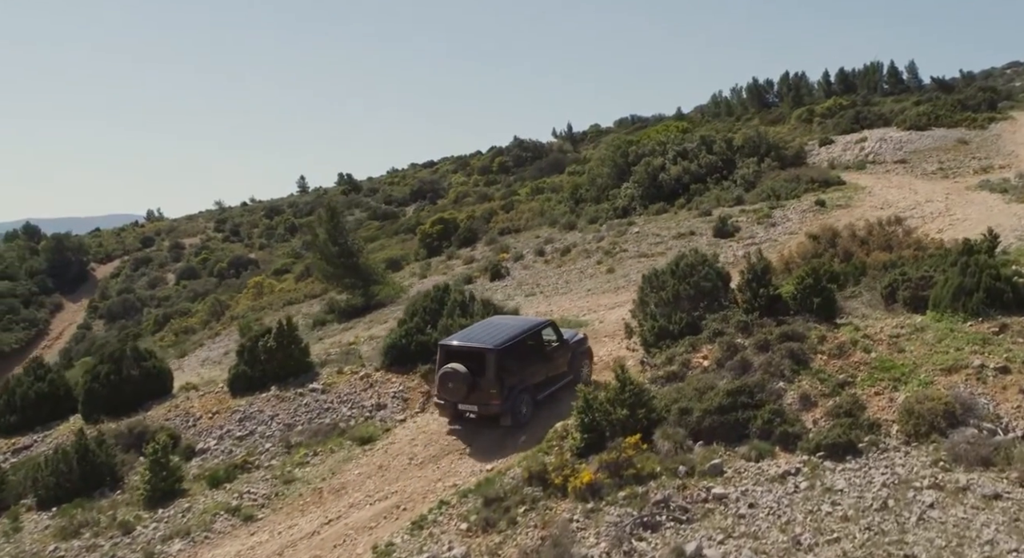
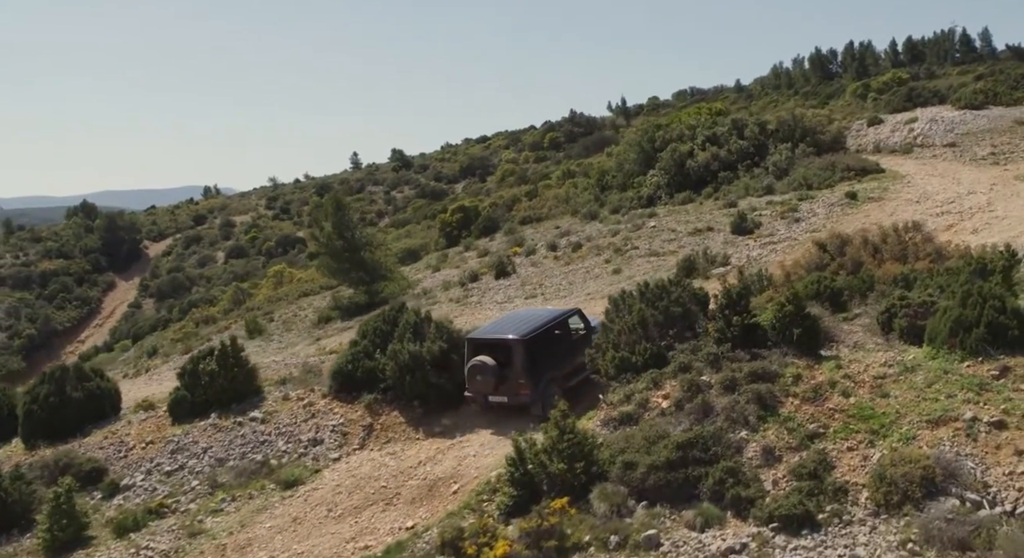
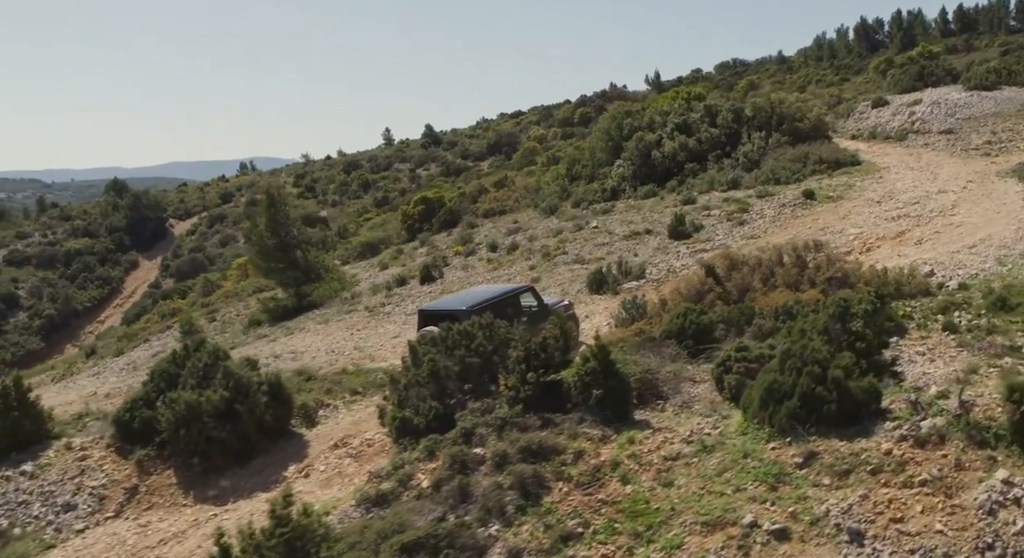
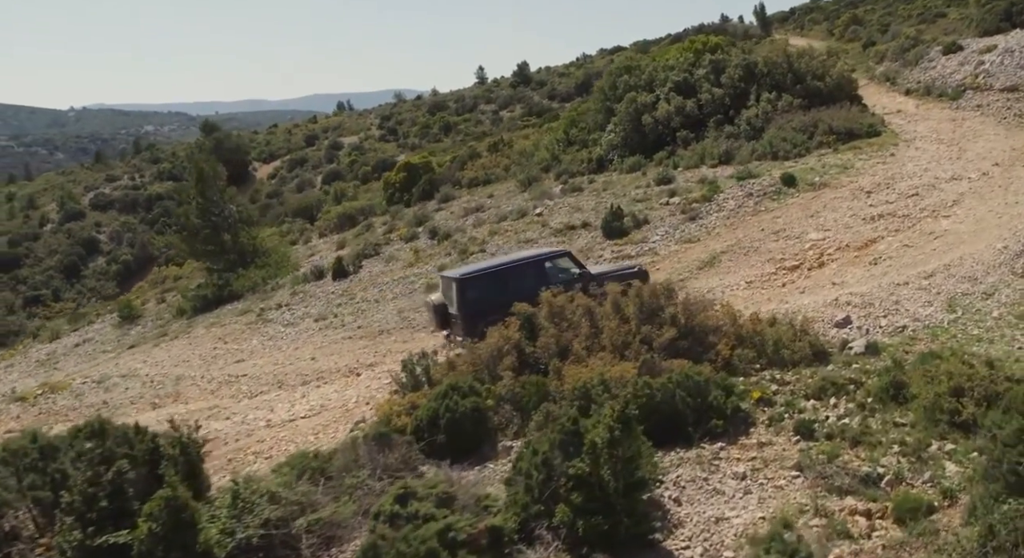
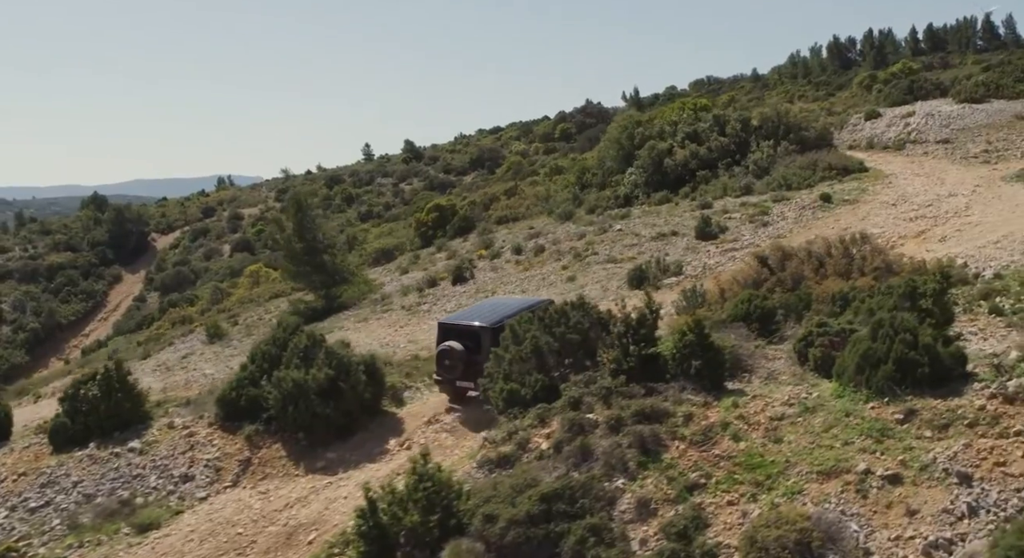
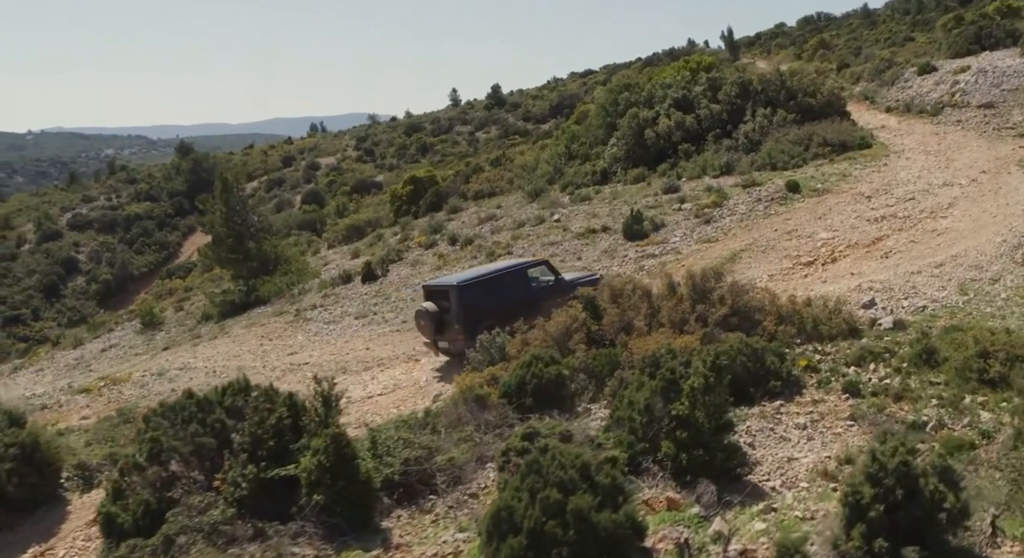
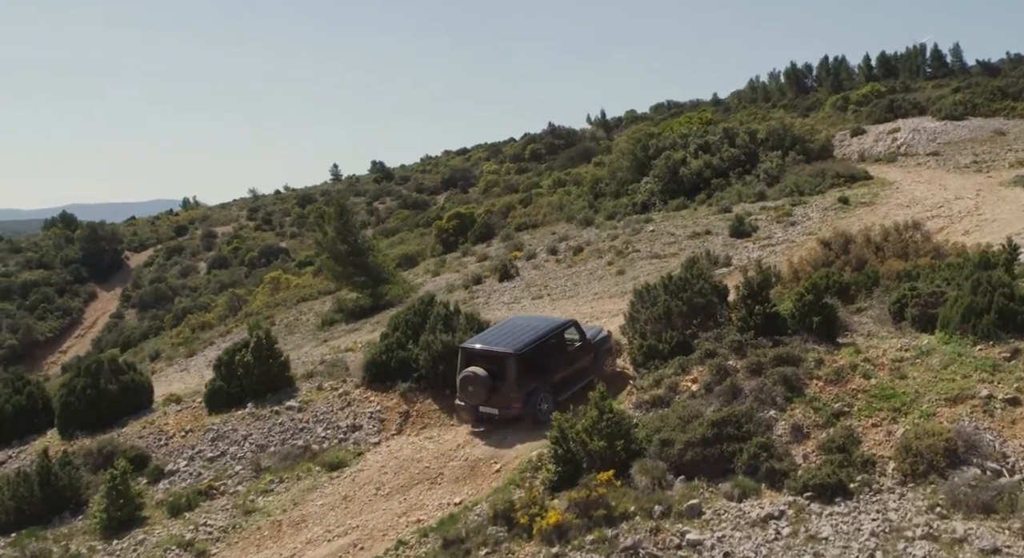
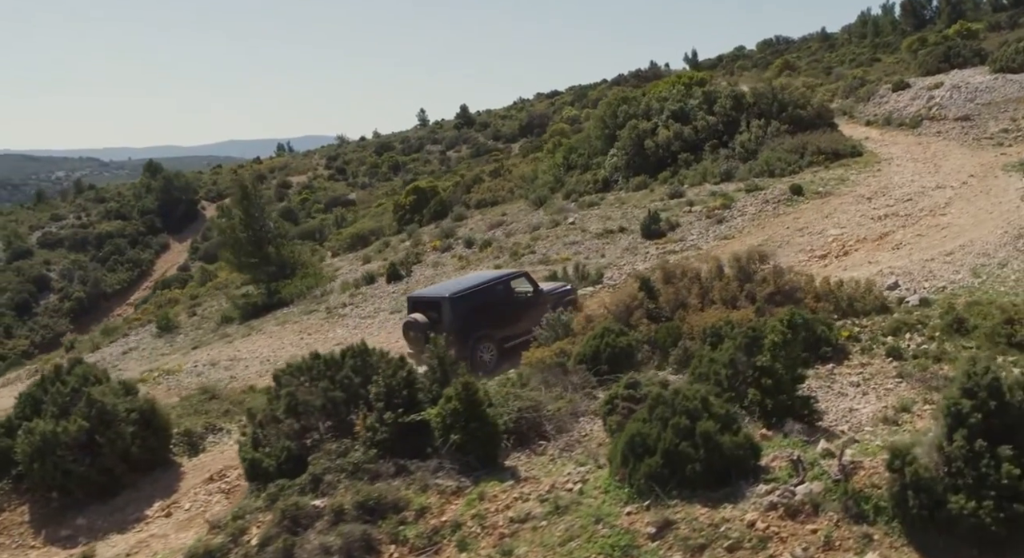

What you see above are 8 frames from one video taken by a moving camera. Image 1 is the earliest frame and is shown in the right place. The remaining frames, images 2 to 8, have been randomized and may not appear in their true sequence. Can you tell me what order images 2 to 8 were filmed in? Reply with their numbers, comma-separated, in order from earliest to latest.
7, 2, 5, 3, 8, 6, 4
